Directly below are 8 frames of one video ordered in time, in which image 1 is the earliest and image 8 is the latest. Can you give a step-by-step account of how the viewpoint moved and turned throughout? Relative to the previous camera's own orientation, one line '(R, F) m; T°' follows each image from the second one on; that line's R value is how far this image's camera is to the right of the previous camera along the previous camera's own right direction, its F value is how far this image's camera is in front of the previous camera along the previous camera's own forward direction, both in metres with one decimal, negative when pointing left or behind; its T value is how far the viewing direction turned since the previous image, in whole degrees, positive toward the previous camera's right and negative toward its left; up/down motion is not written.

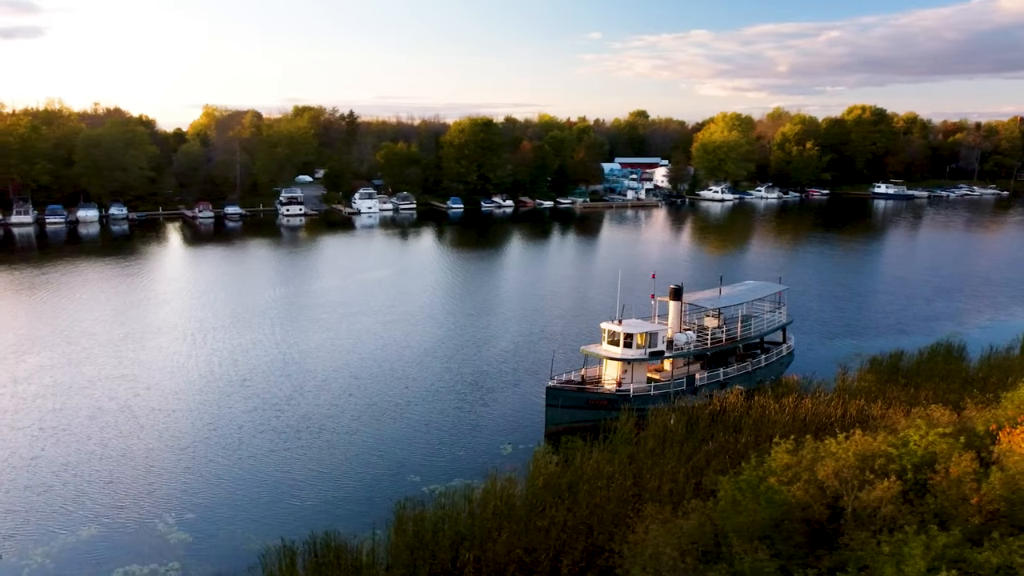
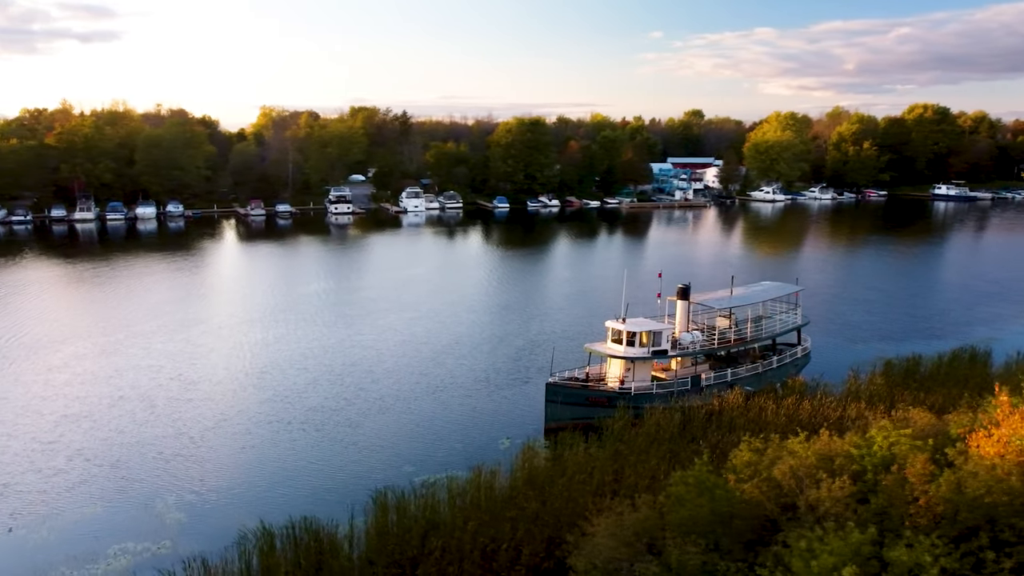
(+1.3, -0.2) m; -4°
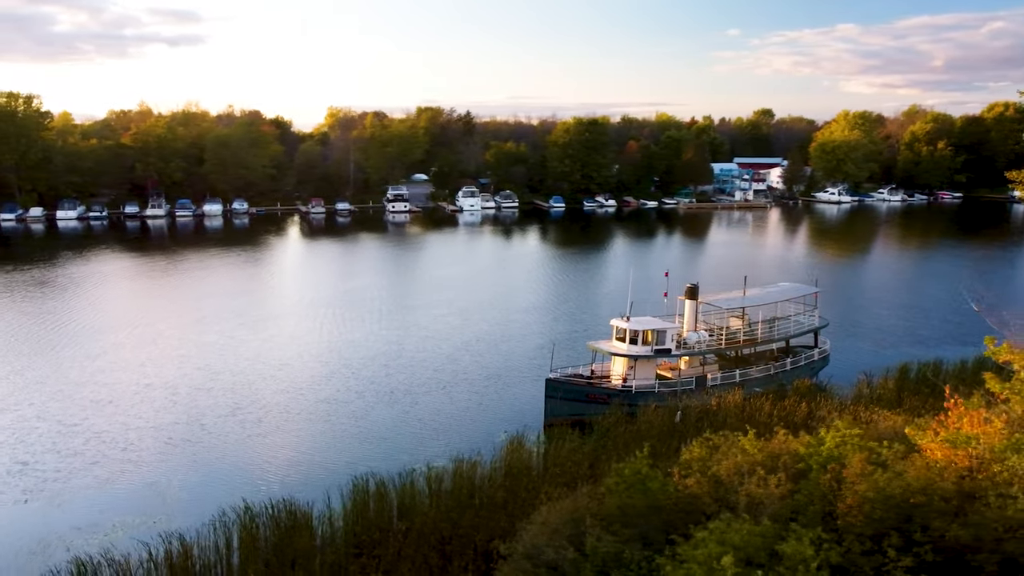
(+1.6, -0.3) m; -5°
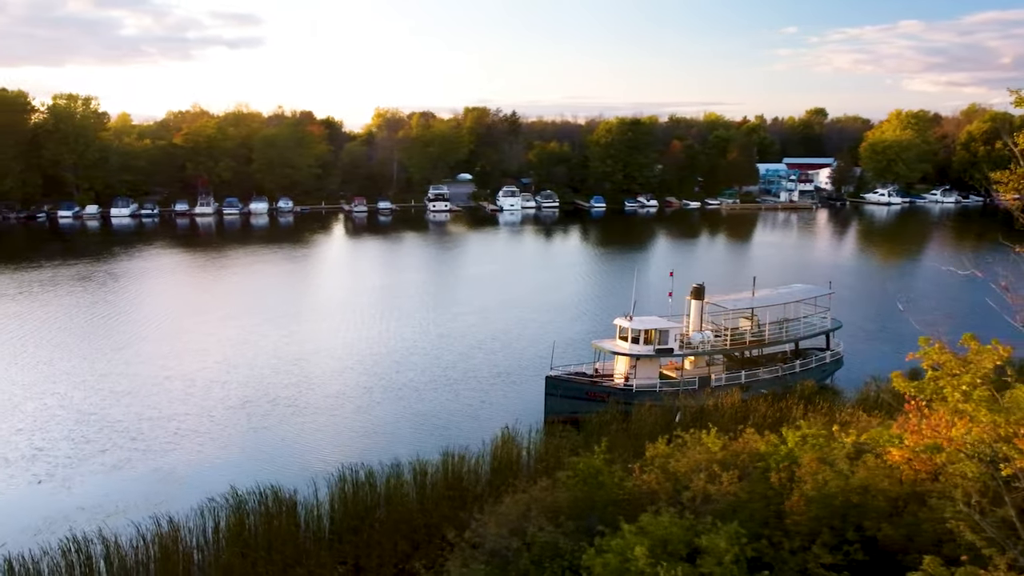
(+1.2, -0.2) m; -3°
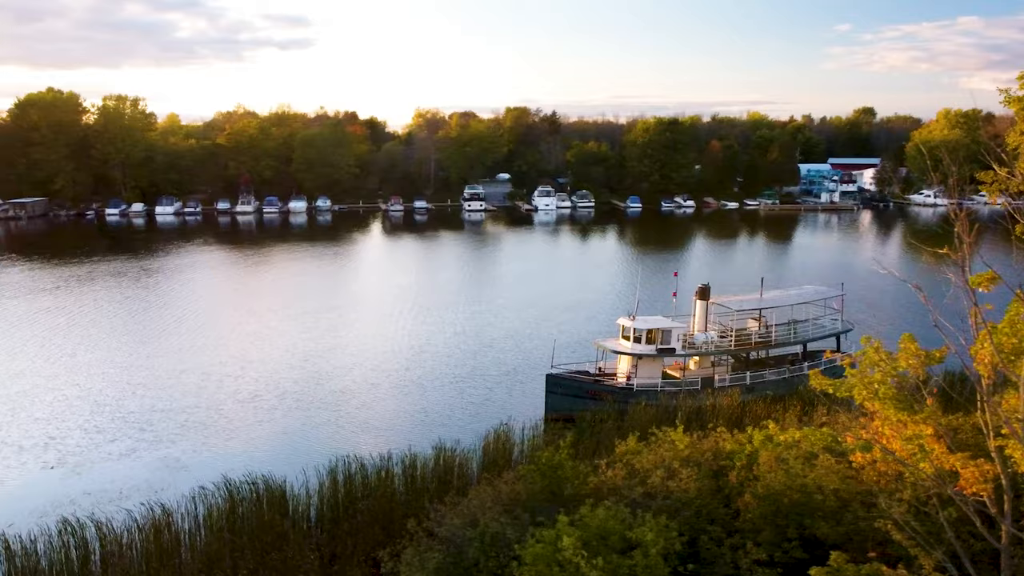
(+1.0, -0.2) m; -3°
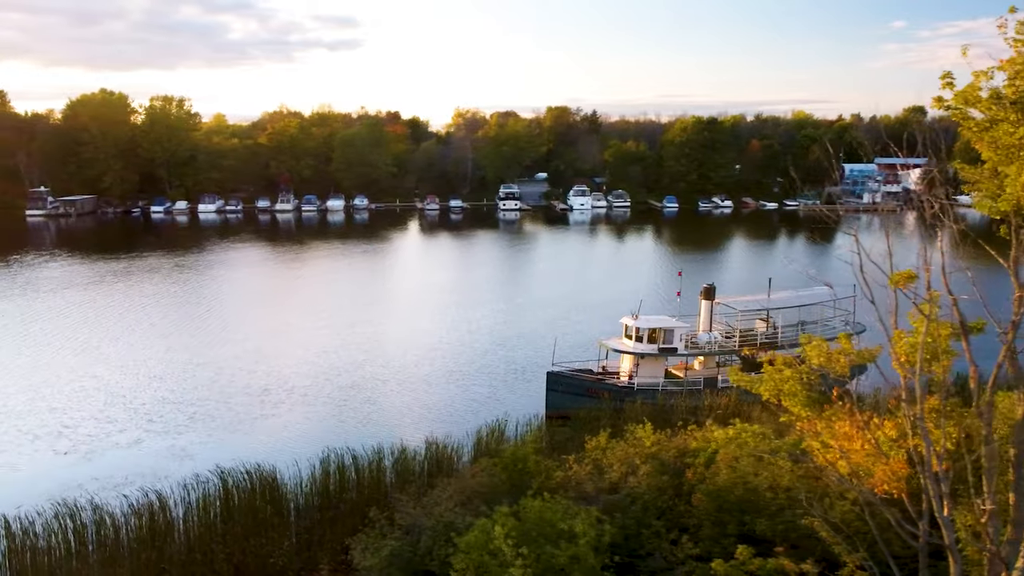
(+1.0, -0.2) m; -3°
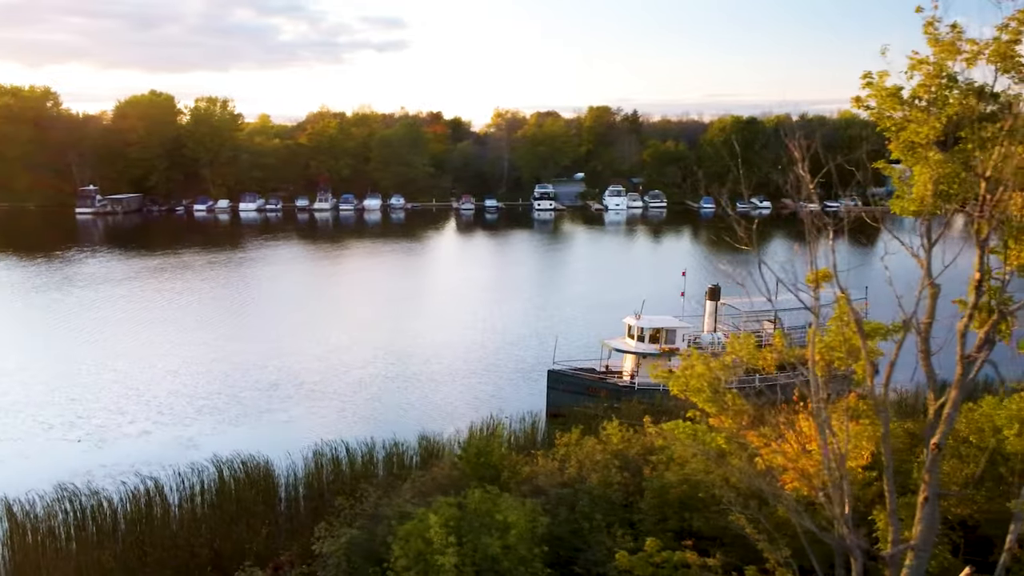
(+1.0, -0.2) m; -3°
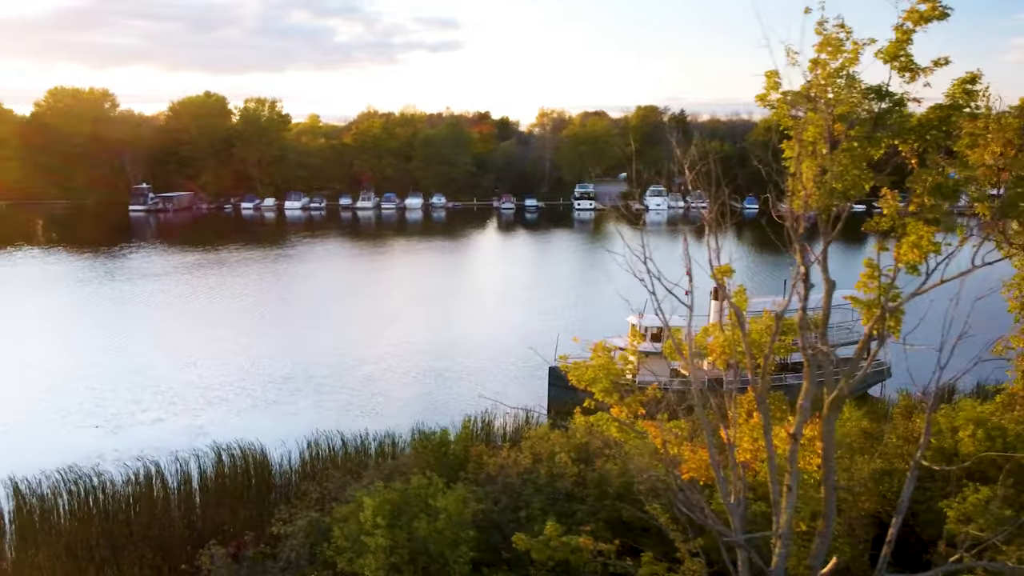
(+1.2, -0.2) m; -3°
